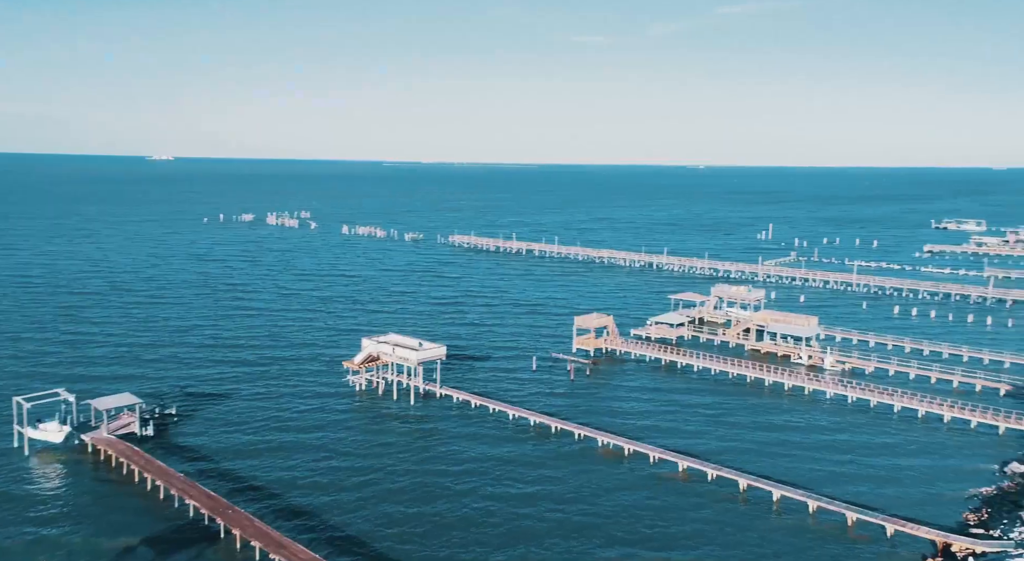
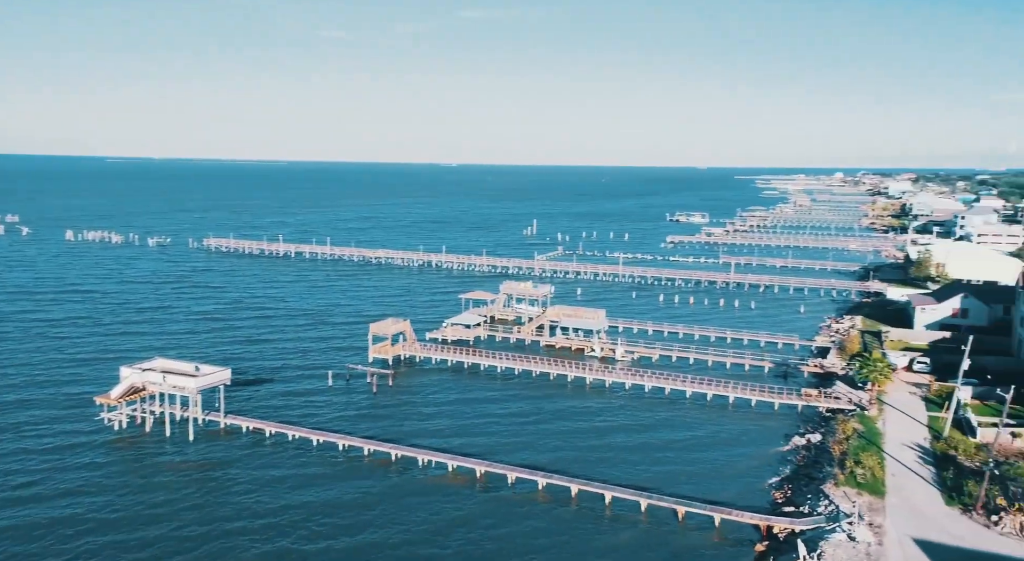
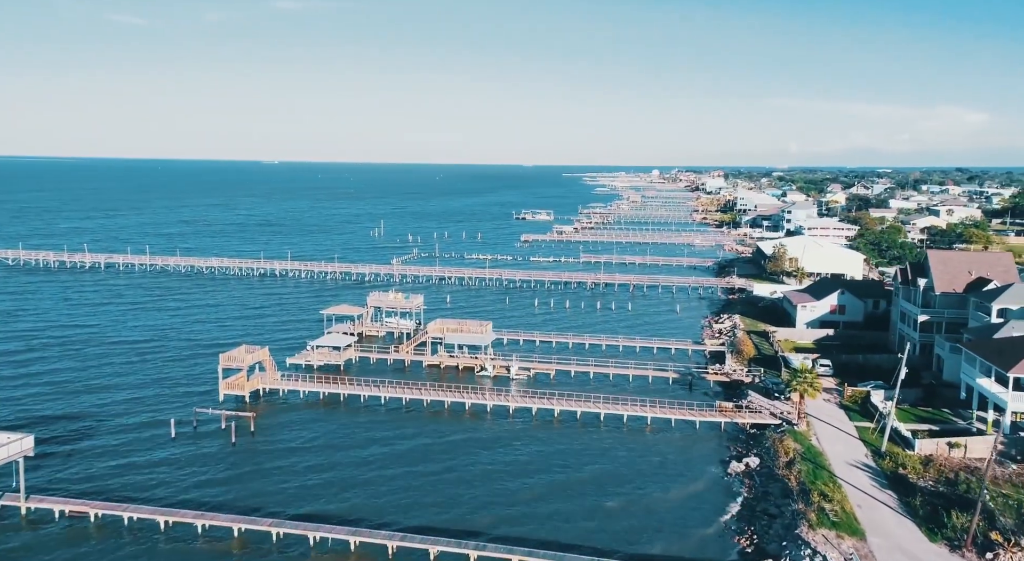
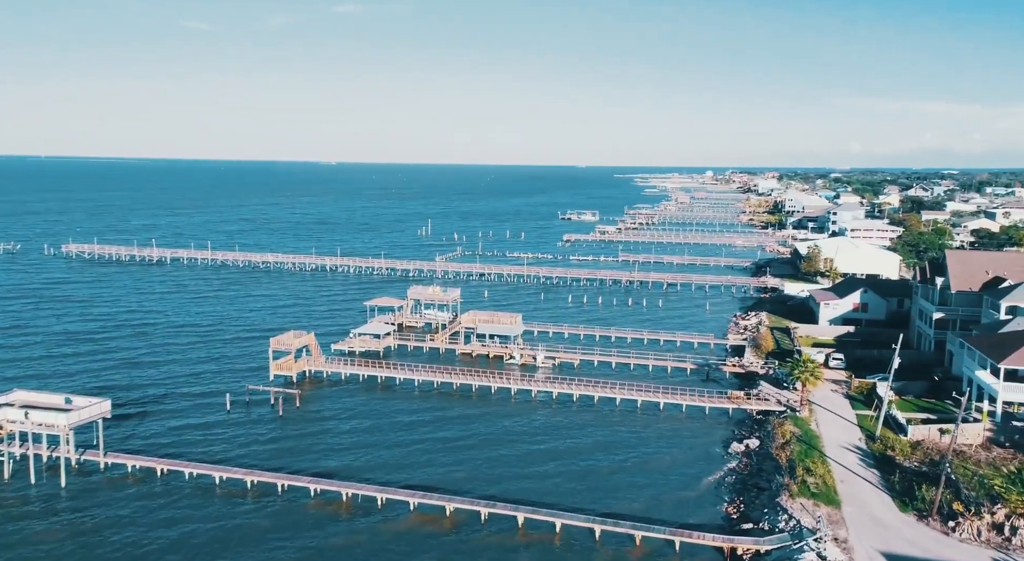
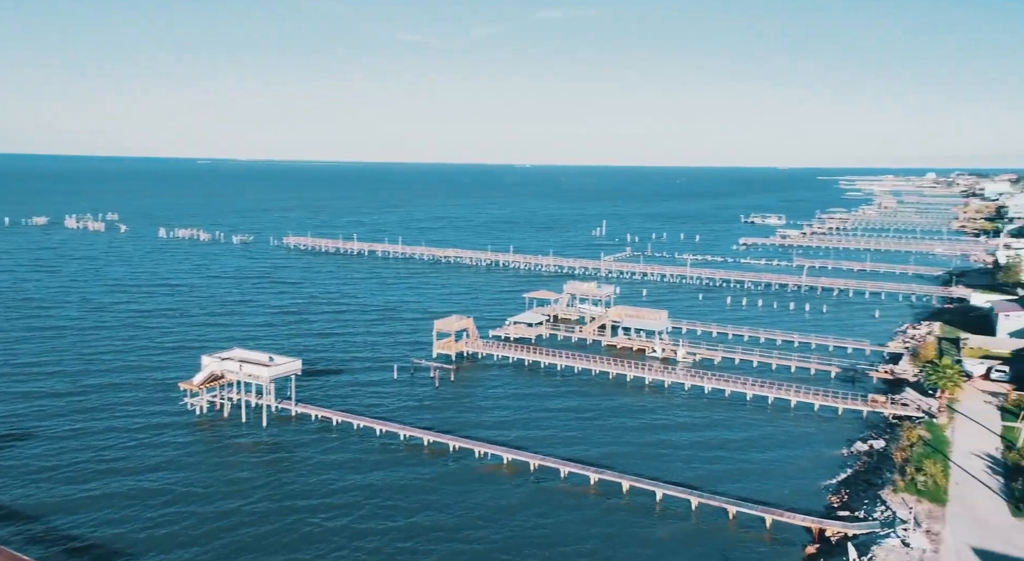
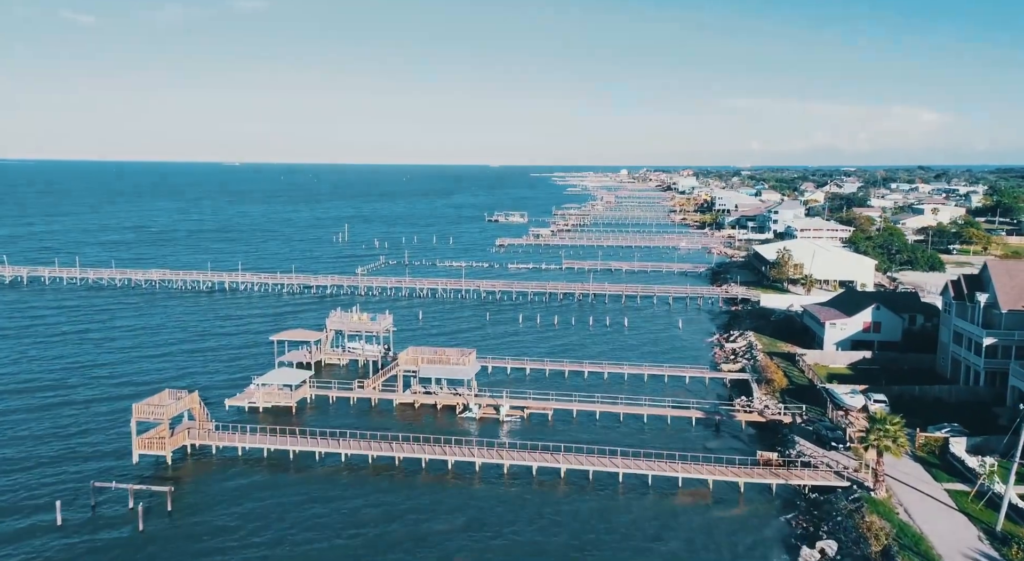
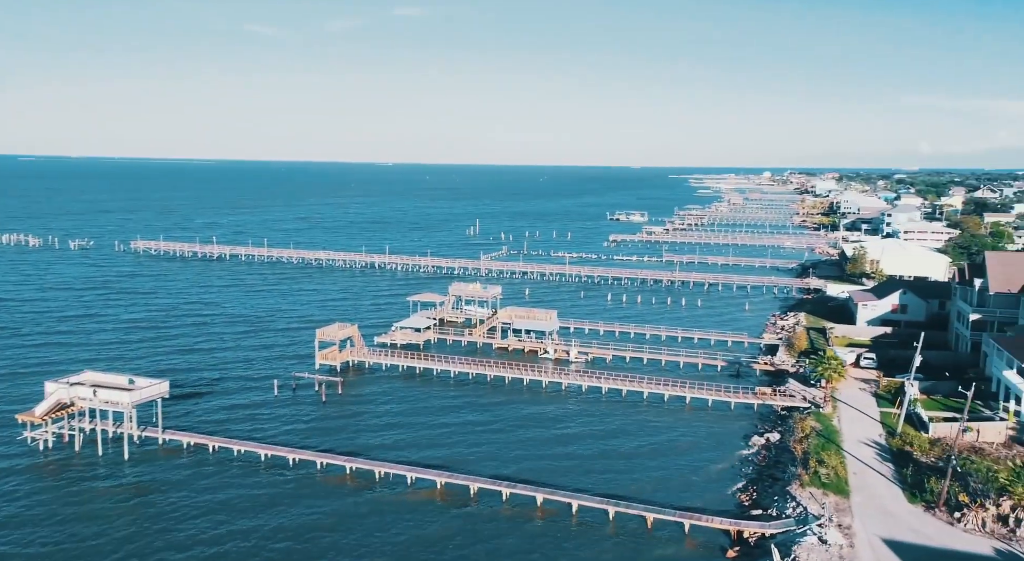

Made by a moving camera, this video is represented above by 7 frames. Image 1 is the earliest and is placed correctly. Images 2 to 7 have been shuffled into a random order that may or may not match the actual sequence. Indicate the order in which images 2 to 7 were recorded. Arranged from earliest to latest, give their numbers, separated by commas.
5, 2, 7, 4, 3, 6
